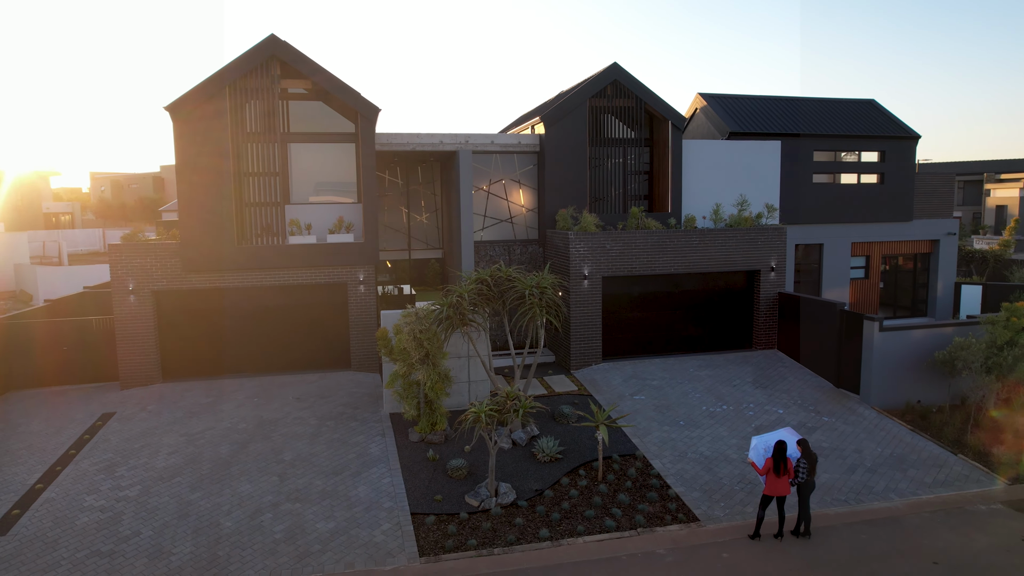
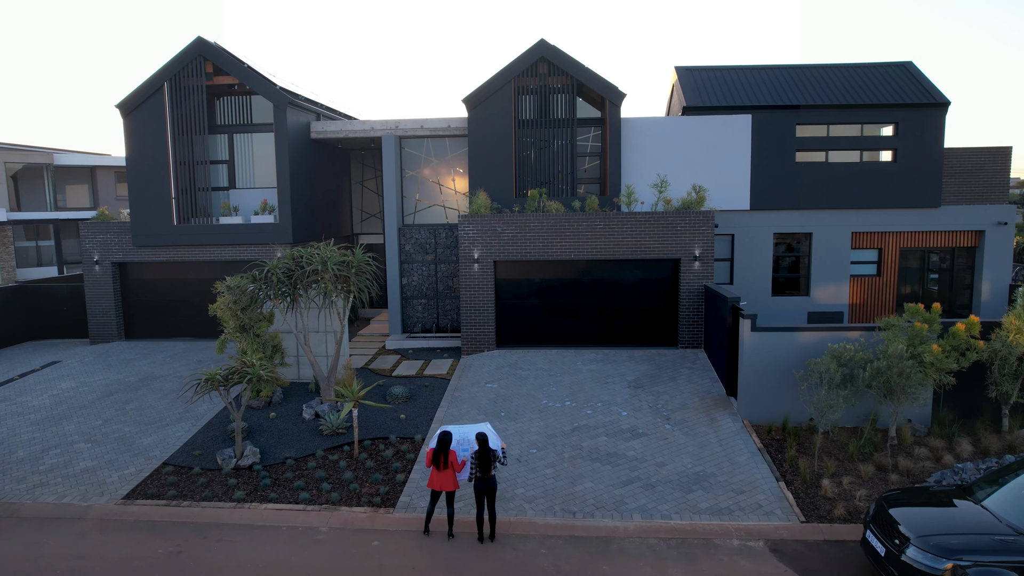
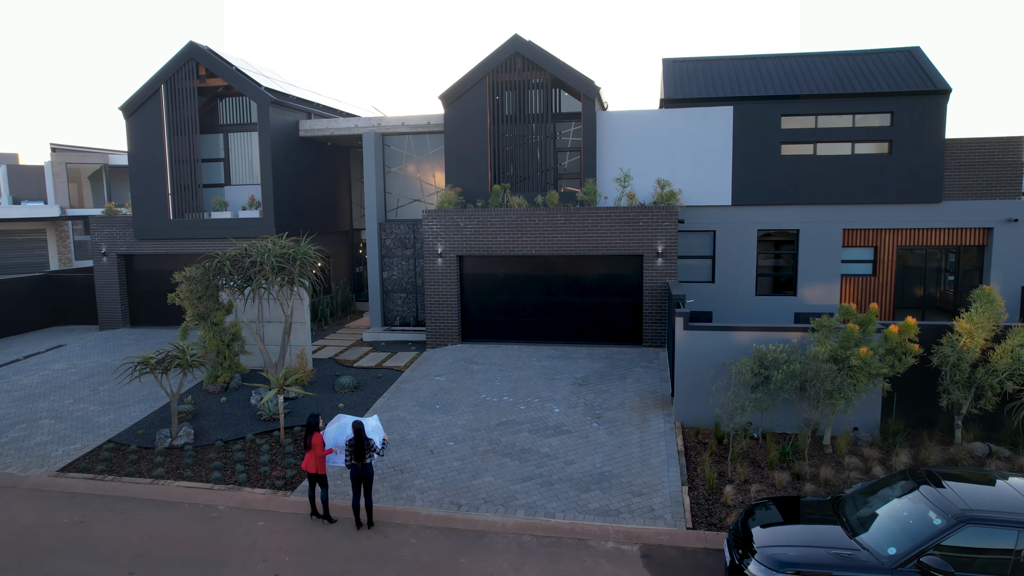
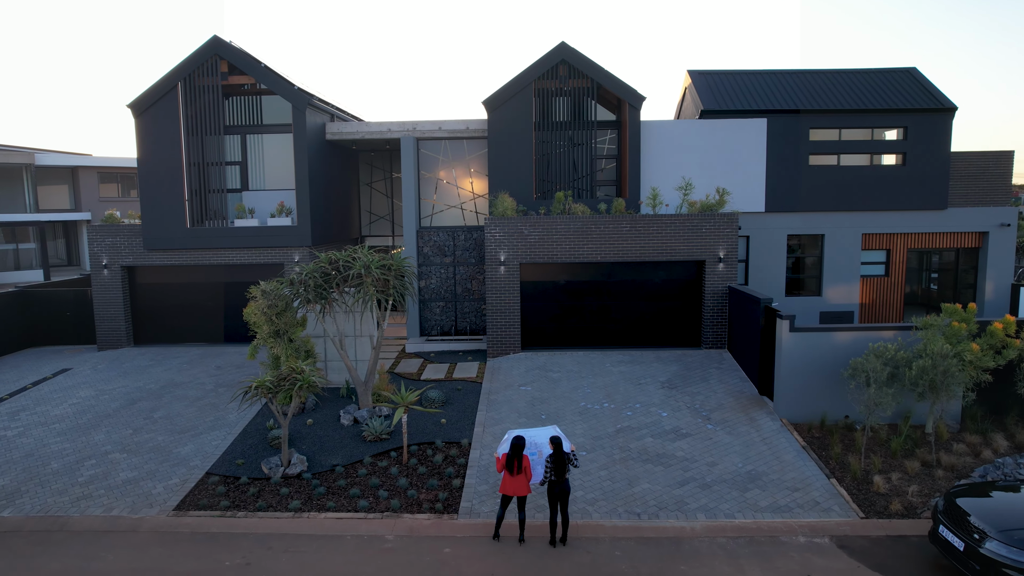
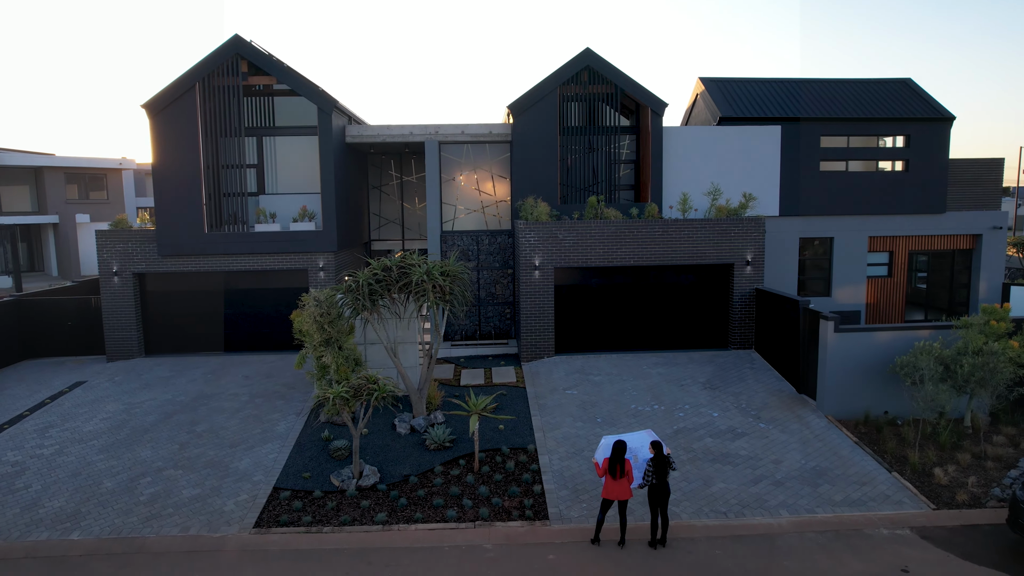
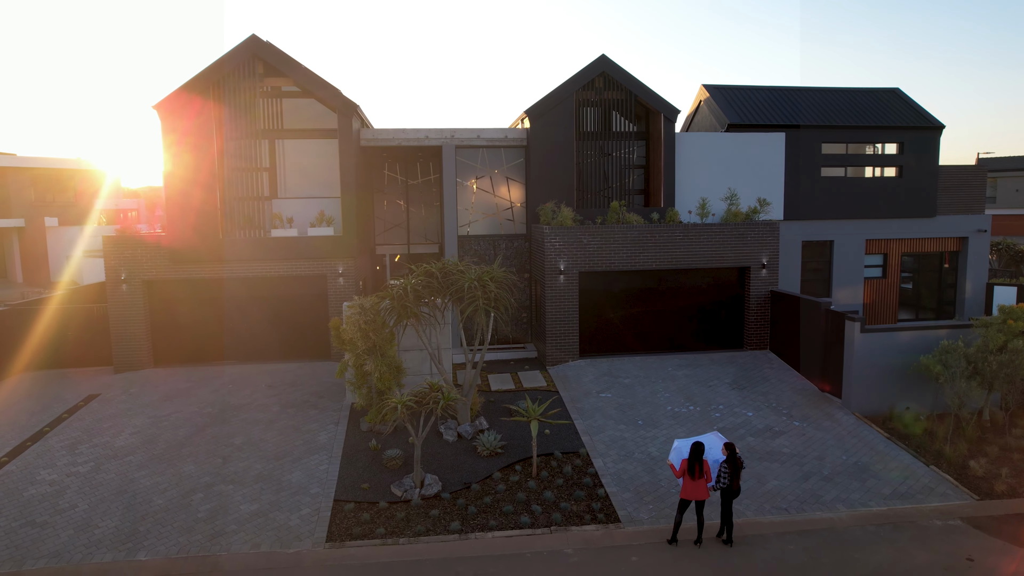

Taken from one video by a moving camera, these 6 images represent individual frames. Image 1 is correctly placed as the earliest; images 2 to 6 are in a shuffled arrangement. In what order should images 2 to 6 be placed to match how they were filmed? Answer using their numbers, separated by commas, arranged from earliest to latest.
6, 5, 4, 2, 3
